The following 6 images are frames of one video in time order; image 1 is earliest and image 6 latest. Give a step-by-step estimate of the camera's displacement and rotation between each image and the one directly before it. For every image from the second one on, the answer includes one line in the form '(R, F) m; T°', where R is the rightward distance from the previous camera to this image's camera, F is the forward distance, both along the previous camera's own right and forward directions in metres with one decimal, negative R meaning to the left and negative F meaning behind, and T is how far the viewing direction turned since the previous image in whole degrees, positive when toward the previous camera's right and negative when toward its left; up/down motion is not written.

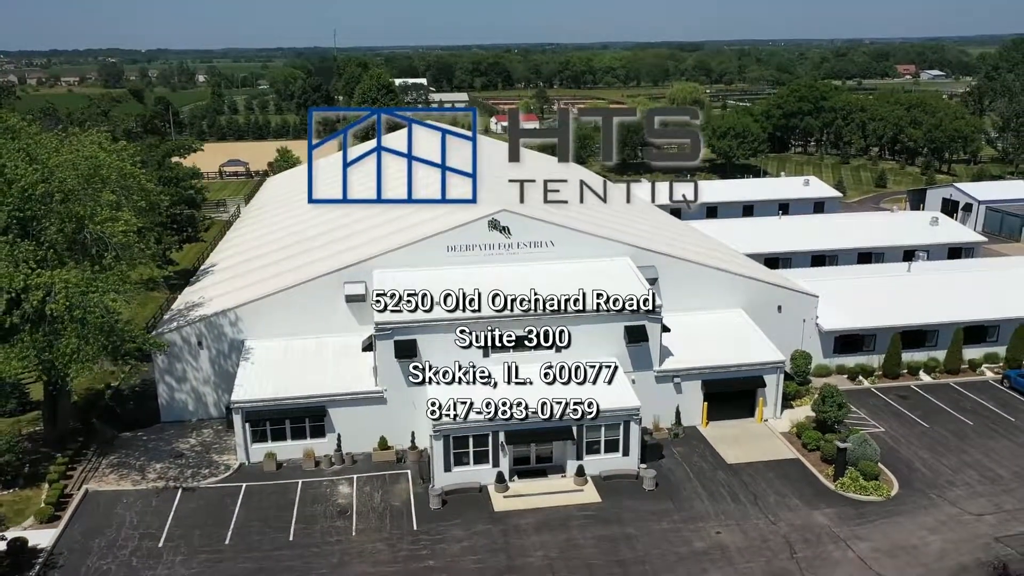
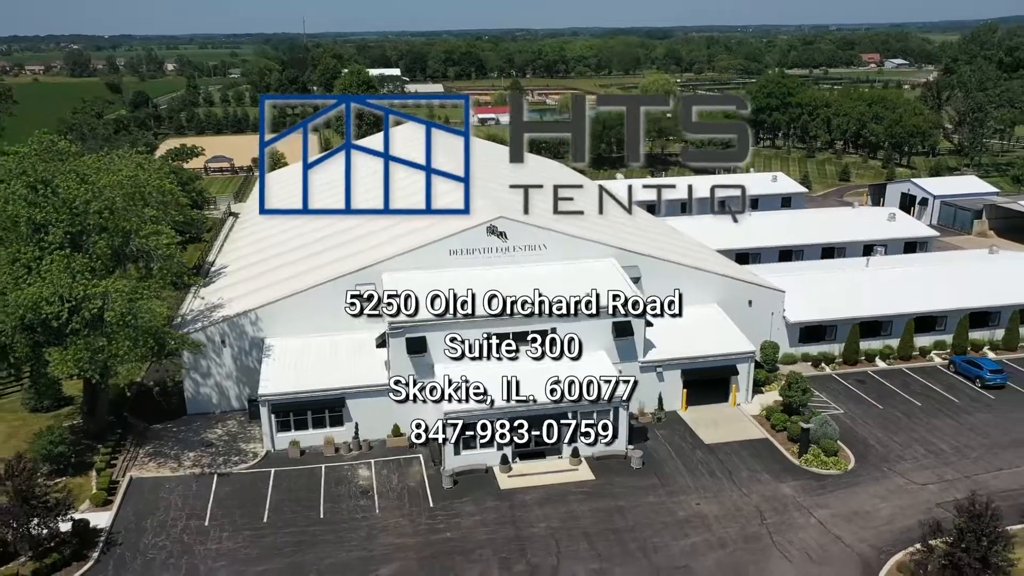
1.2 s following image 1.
(-0.9, -2.7) m; +2°
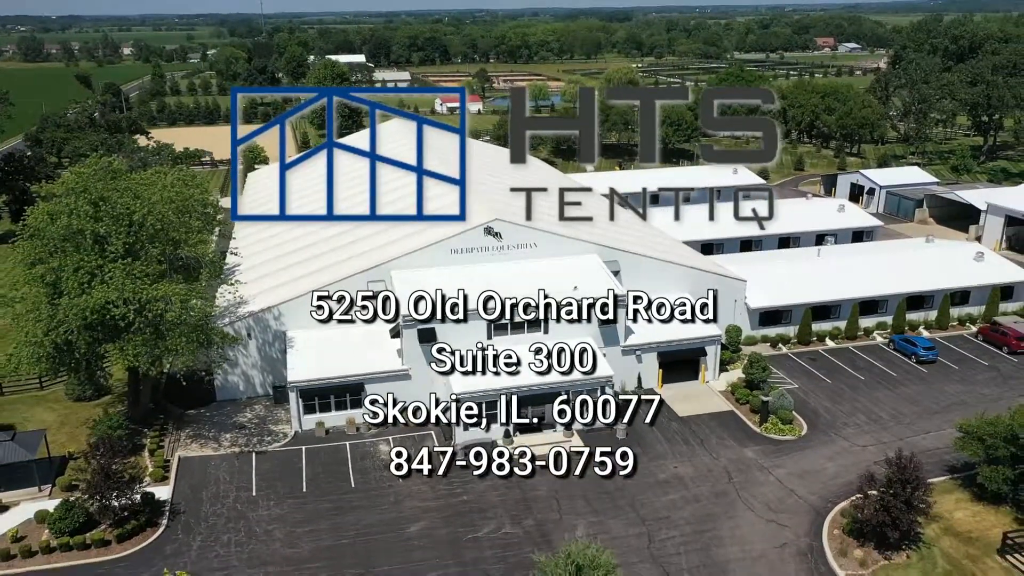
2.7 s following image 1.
(-1.4, -3.7) m; +3°
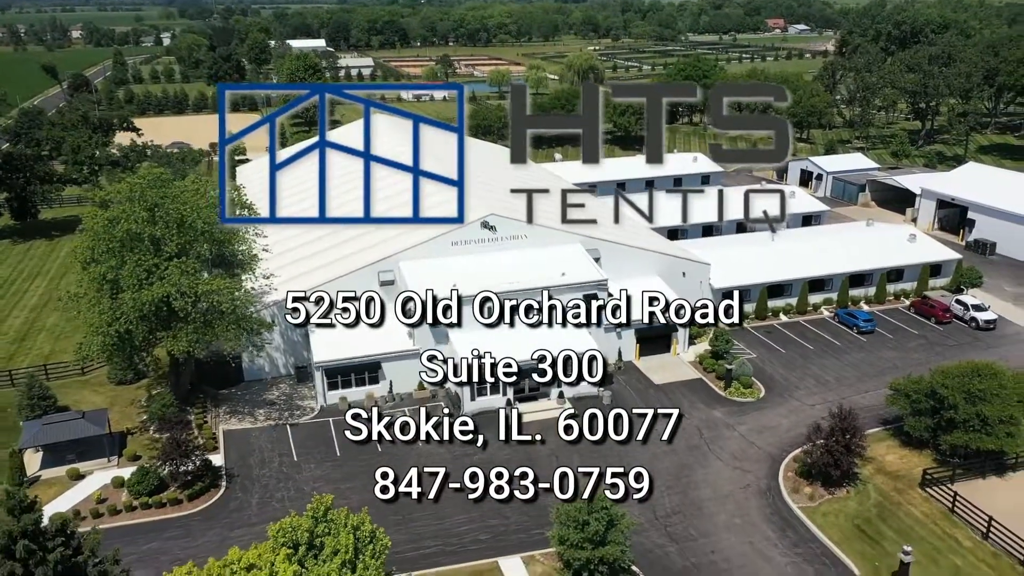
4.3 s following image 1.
(-1.7, -4.3) m; +3°
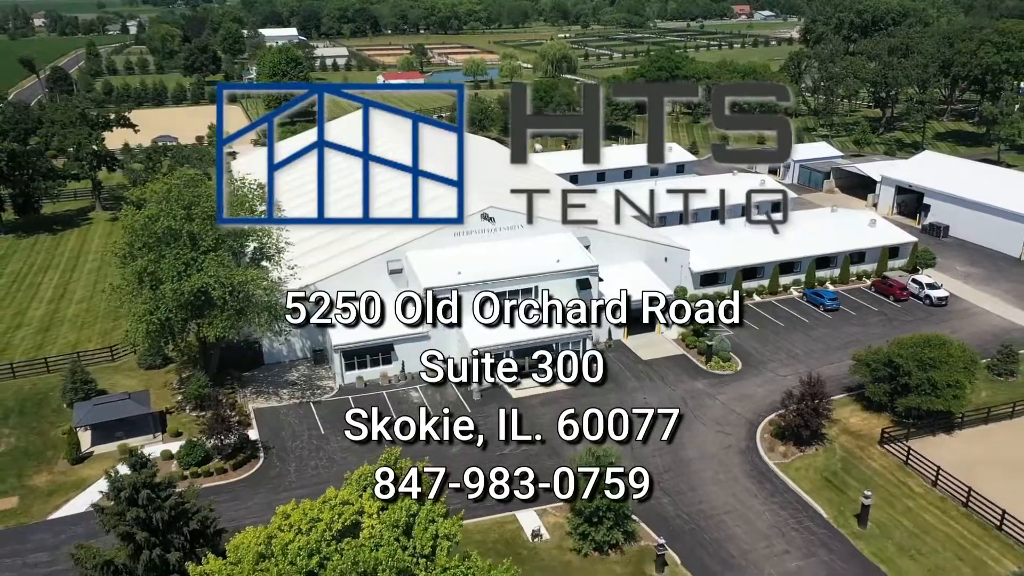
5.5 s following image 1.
(-1.4, -3.3) m; +2°
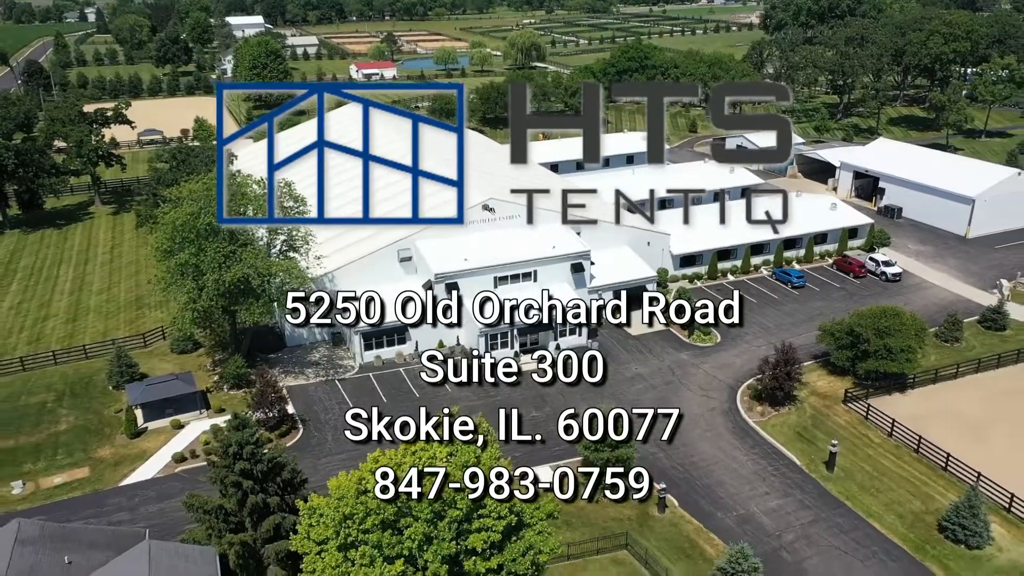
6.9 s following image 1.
(-2.0, -3.9) m; +3°
